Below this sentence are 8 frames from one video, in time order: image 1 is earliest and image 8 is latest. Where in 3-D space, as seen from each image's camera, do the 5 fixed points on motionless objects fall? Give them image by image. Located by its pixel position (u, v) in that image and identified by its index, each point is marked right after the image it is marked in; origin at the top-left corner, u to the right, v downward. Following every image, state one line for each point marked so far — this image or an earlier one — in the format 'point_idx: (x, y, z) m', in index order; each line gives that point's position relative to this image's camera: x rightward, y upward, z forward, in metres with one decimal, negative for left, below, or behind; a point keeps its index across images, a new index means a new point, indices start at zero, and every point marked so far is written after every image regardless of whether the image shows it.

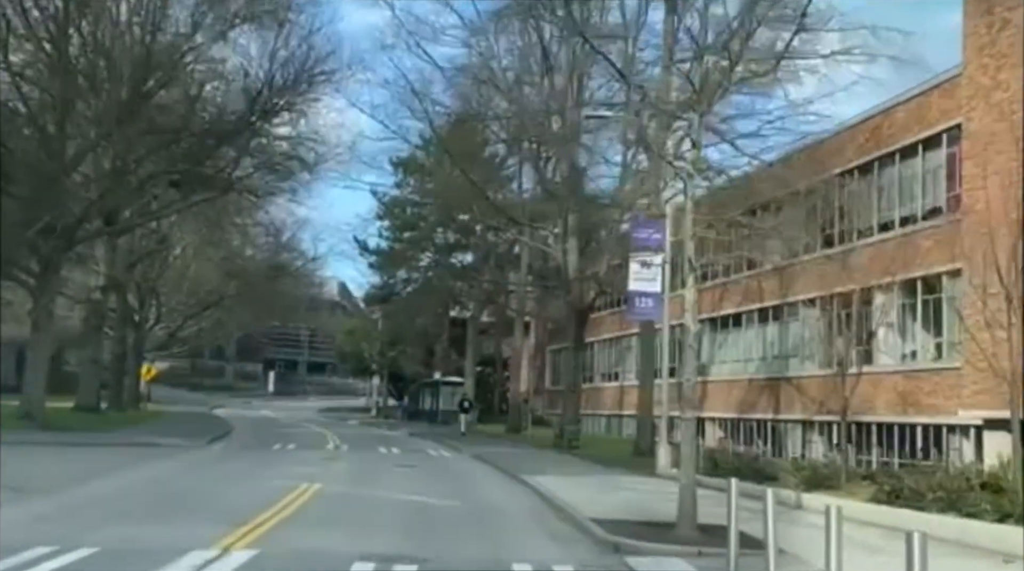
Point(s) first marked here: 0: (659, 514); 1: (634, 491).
0: (+2.1, -3.3, +15.3) m
1: (+2.2, -3.8, +19.2) m
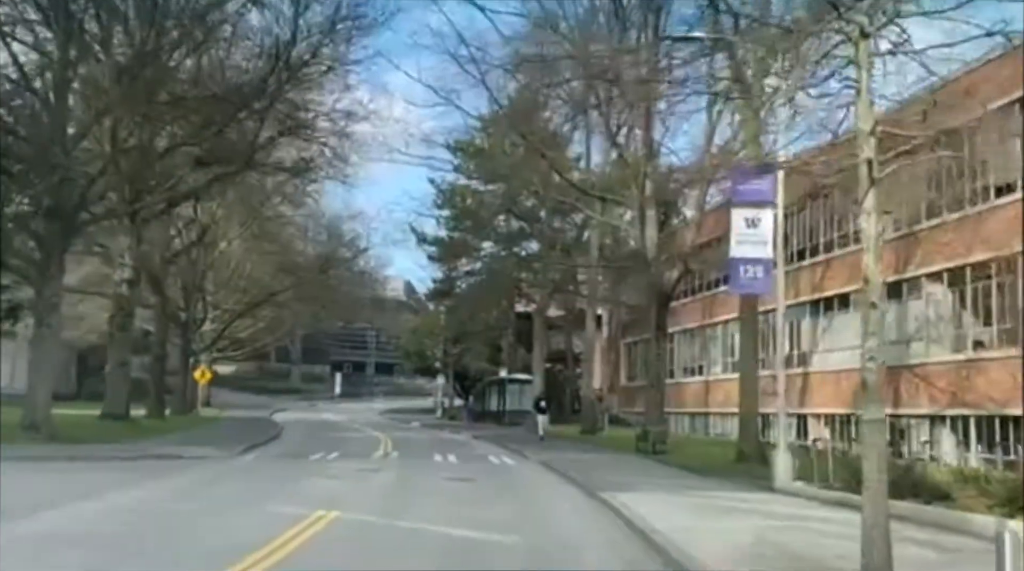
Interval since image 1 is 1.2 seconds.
0: (+2.9, -2.7, +10.7) m
1: (+3.3, -3.2, +14.5) m
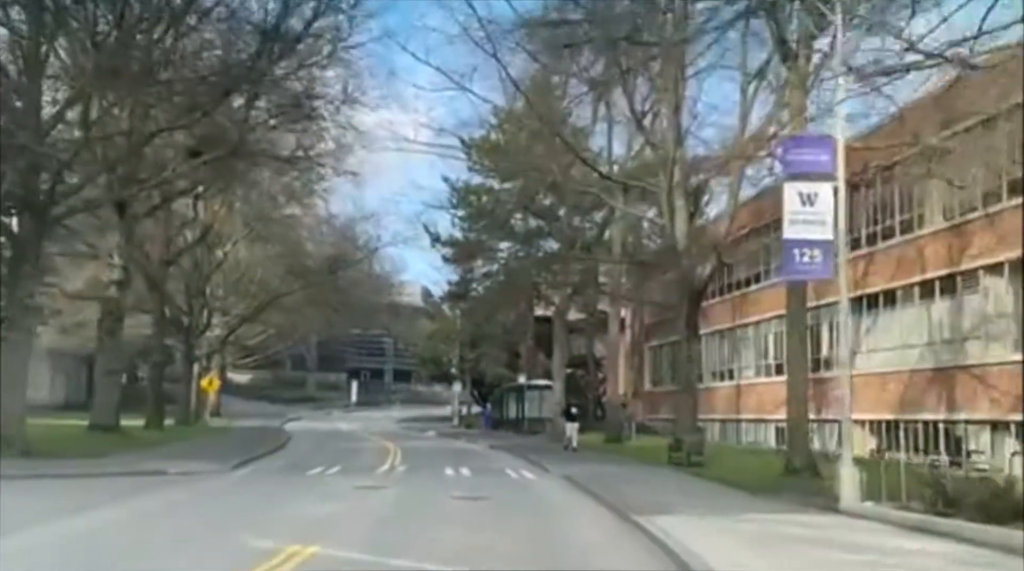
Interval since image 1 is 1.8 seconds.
0: (+3.1, -2.5, +8.1) m
1: (+3.5, -3.0, +12.0) m
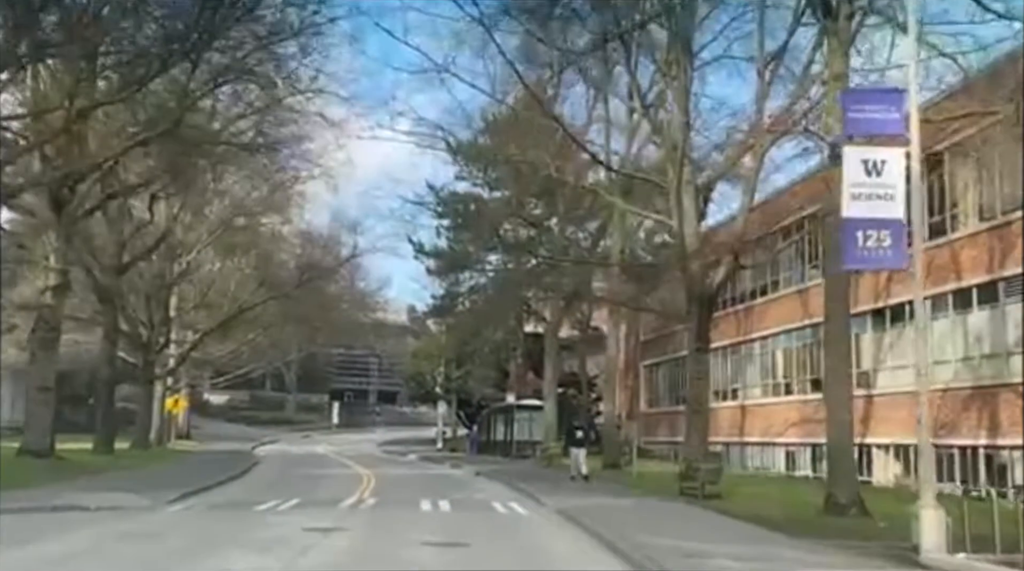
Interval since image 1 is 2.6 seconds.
0: (+3.0, -2.2, +4.8) m
1: (+3.4, -2.8, +8.6) m
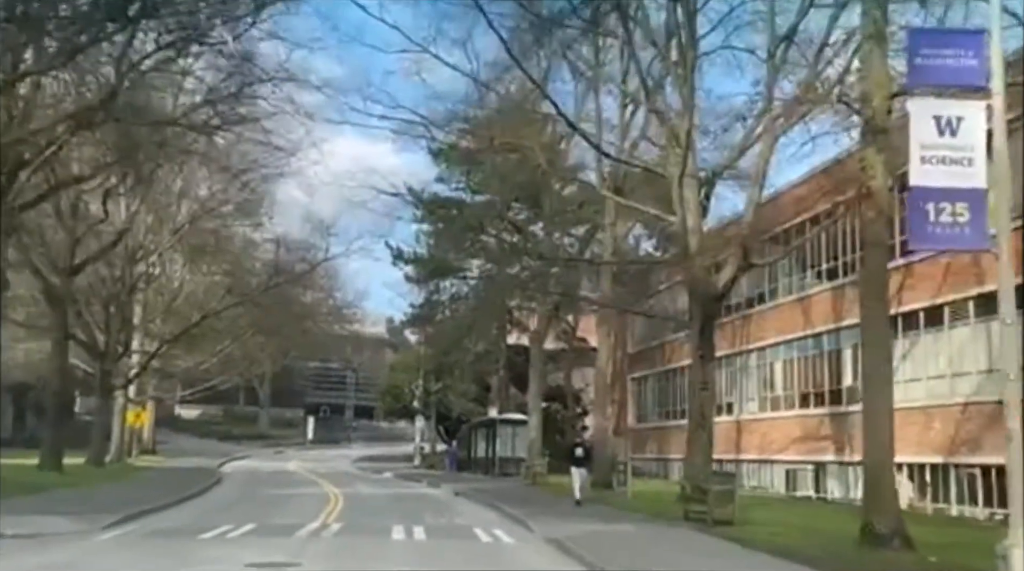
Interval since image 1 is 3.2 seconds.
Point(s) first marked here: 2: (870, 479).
0: (+3.1, -2.0, +2.4) m
1: (+3.4, -2.6, +6.2) m
2: (+4.9, -2.7, +14.5) m
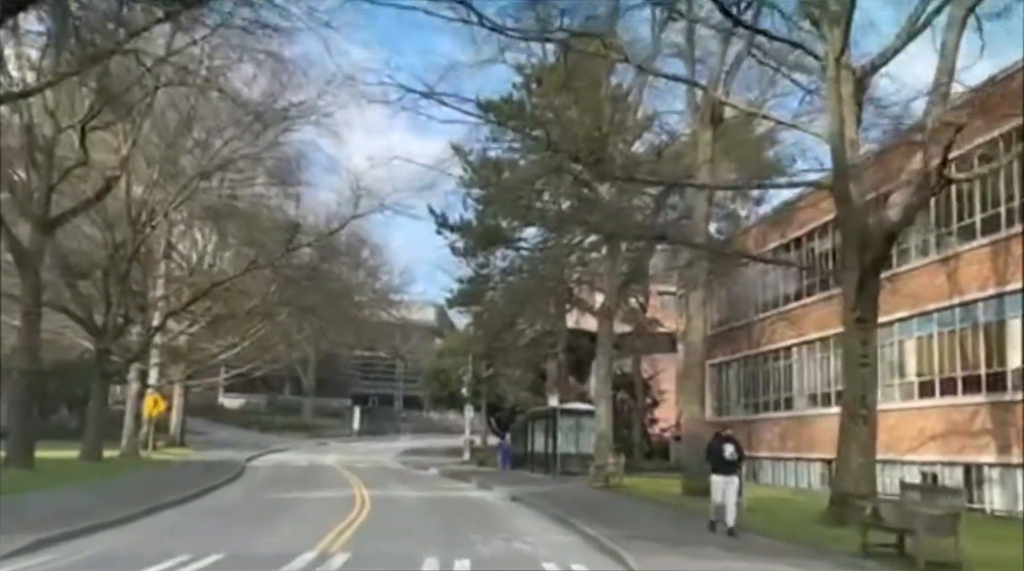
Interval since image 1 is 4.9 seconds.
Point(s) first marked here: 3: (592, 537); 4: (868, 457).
0: (+3.3, -1.1, -4.1) m
1: (+3.8, -1.7, -0.3) m
2: (+5.8, -1.7, +7.8) m
3: (+1.2, -3.9, +16.5) m
4: (+5.4, -2.6, +16.1) m
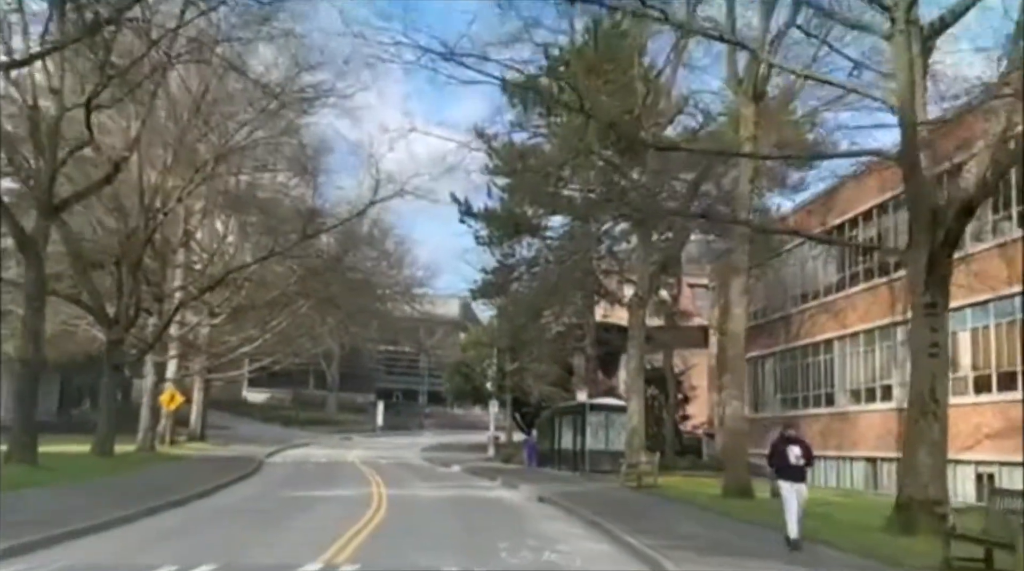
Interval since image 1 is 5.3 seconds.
0: (+3.3, -0.9, -5.8) m
1: (+3.8, -1.5, -2.0) m
2: (+6.0, -1.5, +6.1) m
3: (+1.6, -3.6, +15.0) m
4: (+5.8, -2.3, +14.4) m
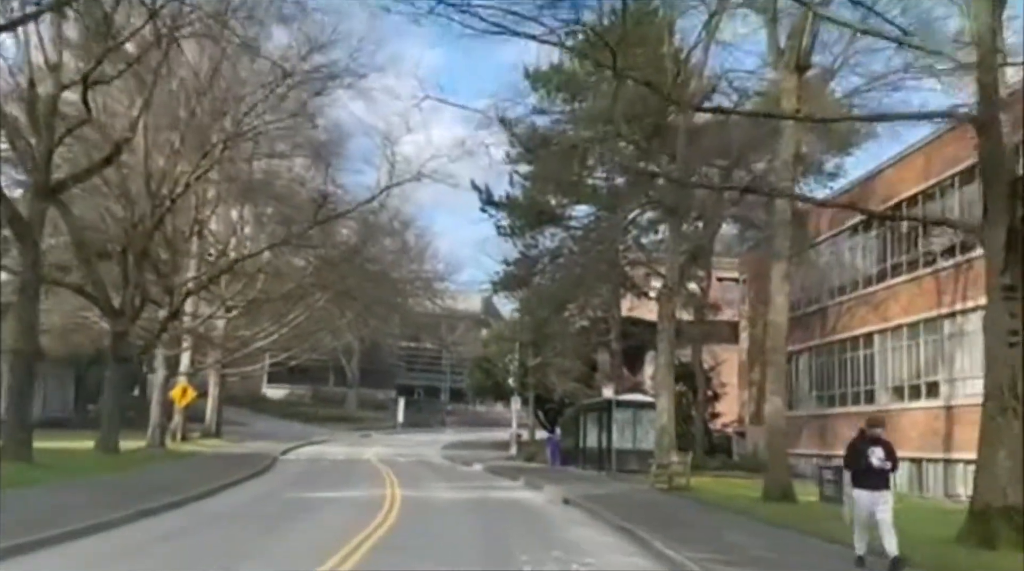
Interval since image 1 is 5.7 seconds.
0: (+3.1, -0.7, -7.5) m
1: (+3.8, -1.3, -3.7) m
2: (+6.1, -1.3, +4.4) m
3: (+1.9, -3.4, +13.3) m
4: (+6.1, -2.1, +12.6) m
